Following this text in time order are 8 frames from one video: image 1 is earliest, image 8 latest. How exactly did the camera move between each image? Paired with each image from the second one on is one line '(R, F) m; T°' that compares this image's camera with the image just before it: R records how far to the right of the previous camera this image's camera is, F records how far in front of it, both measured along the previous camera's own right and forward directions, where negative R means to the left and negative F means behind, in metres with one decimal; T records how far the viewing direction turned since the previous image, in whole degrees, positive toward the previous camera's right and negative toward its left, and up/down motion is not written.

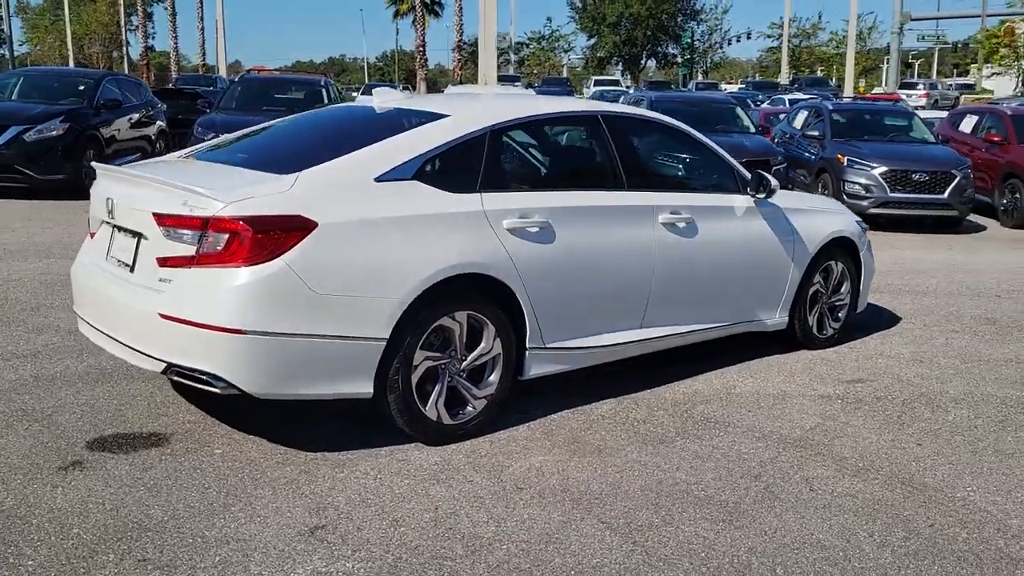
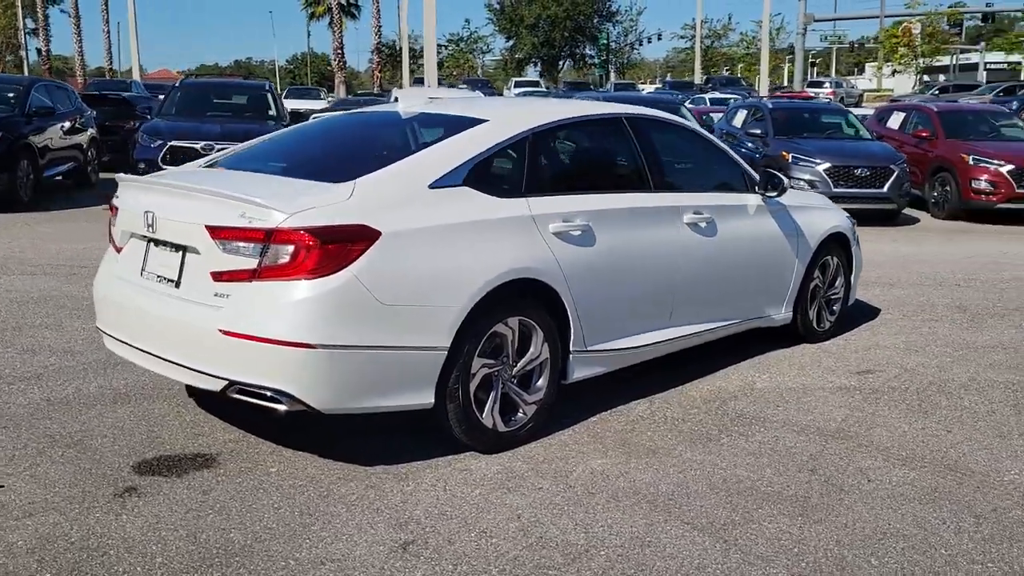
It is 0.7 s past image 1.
(-0.7, +0.1) m; +5°
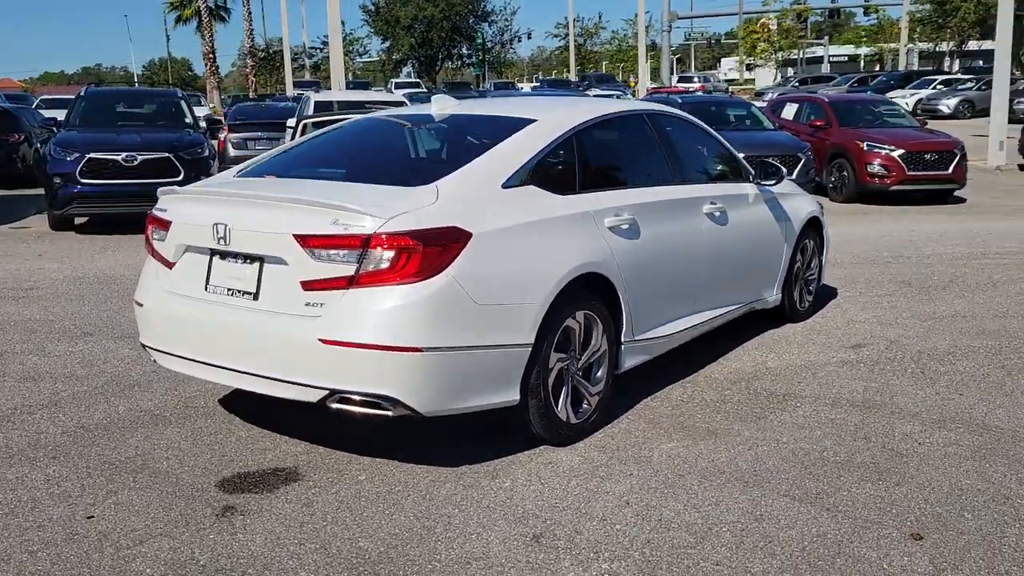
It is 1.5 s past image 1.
(-1.0, 0.0) m; +7°
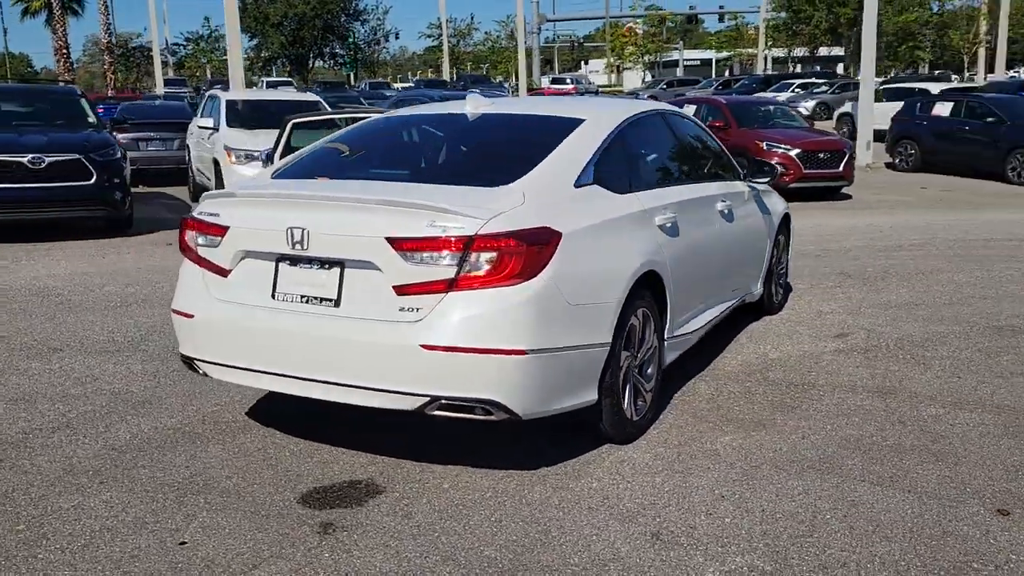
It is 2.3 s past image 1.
(-1.0, +0.1) m; +8°
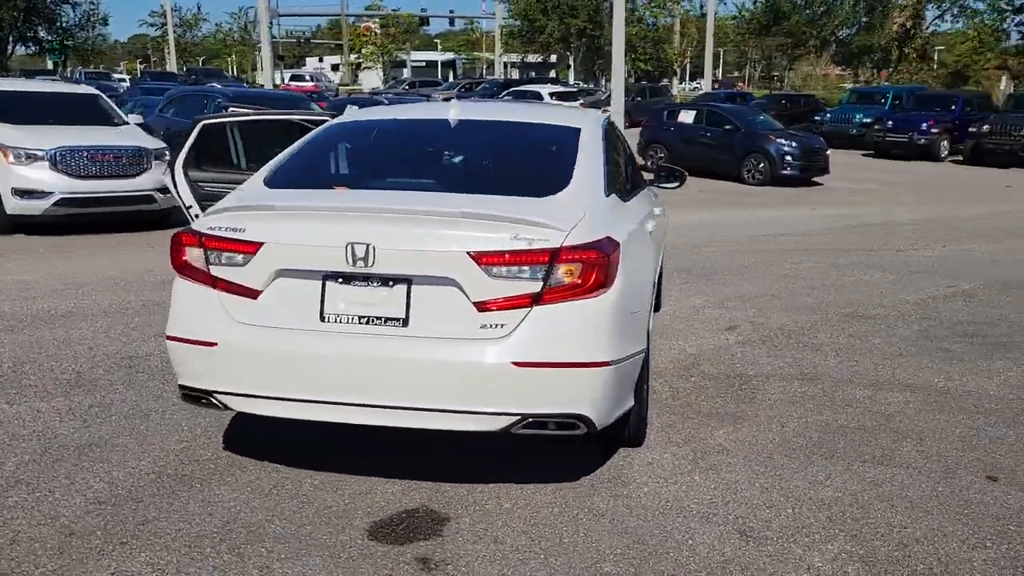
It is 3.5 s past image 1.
(-1.5, +0.3) m; +17°
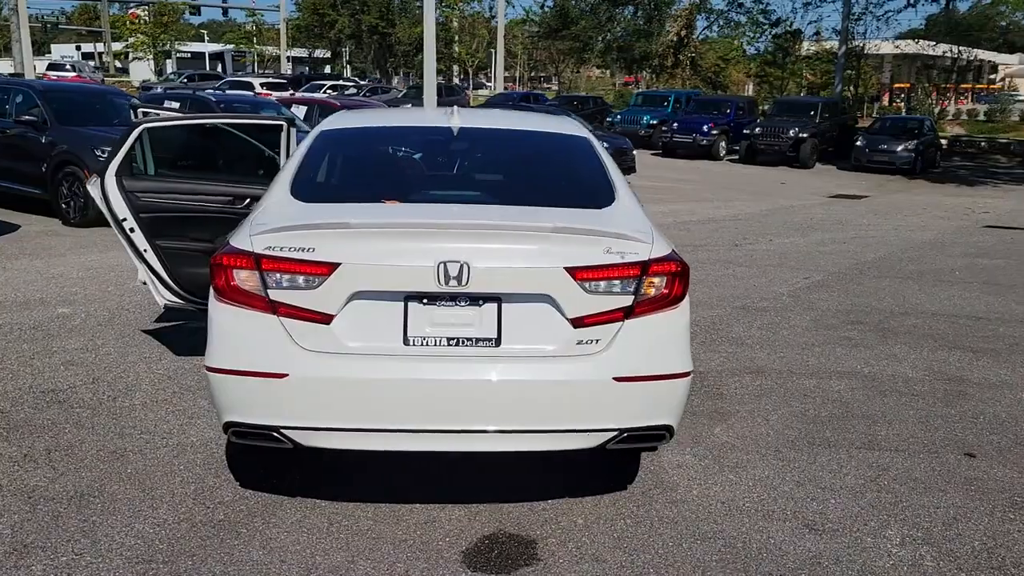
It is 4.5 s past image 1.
(-1.3, +0.2) m; +14°
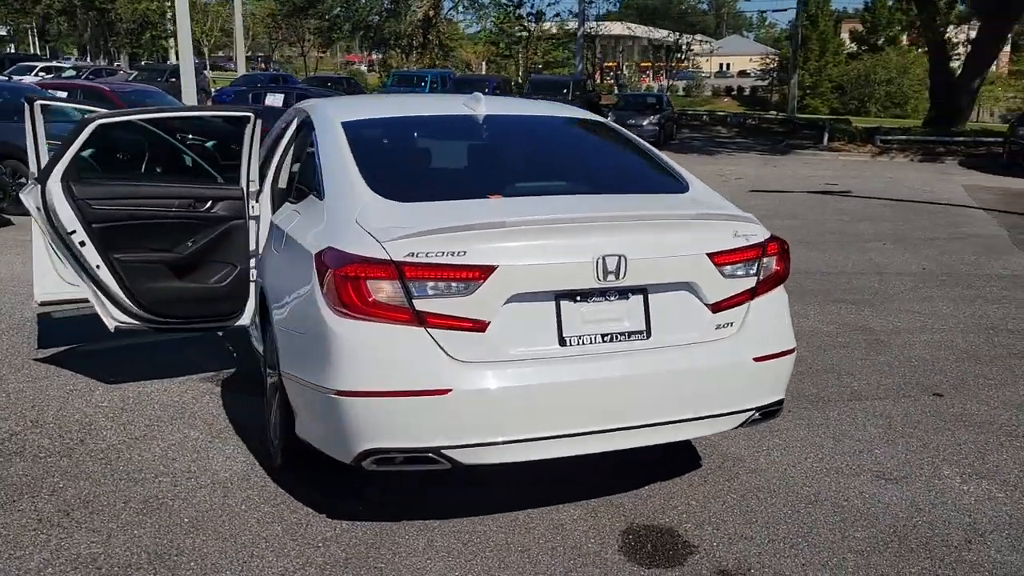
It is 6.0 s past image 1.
(-1.6, +0.4) m; +16°
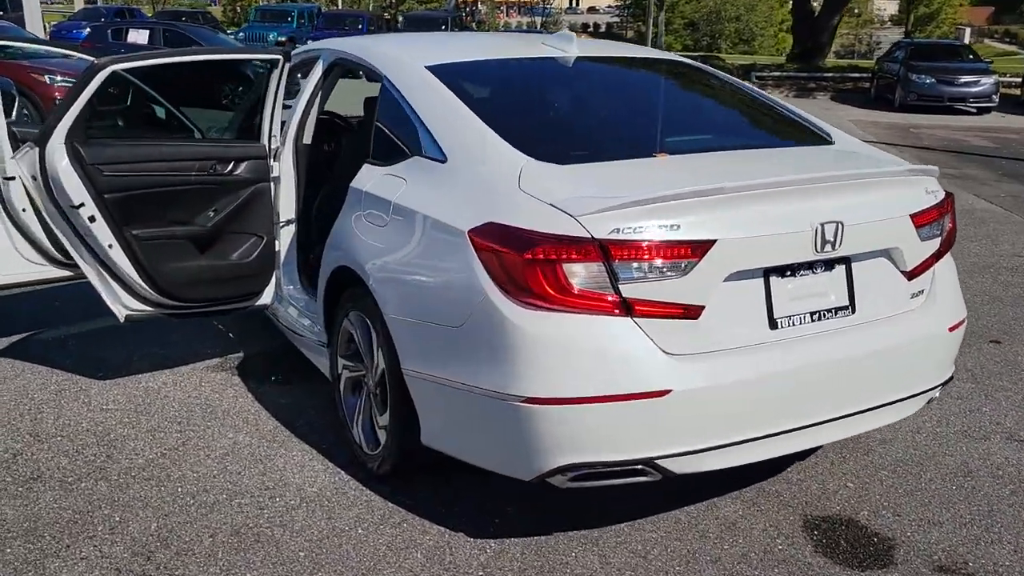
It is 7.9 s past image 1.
(-1.1, +0.7) m; +8°
